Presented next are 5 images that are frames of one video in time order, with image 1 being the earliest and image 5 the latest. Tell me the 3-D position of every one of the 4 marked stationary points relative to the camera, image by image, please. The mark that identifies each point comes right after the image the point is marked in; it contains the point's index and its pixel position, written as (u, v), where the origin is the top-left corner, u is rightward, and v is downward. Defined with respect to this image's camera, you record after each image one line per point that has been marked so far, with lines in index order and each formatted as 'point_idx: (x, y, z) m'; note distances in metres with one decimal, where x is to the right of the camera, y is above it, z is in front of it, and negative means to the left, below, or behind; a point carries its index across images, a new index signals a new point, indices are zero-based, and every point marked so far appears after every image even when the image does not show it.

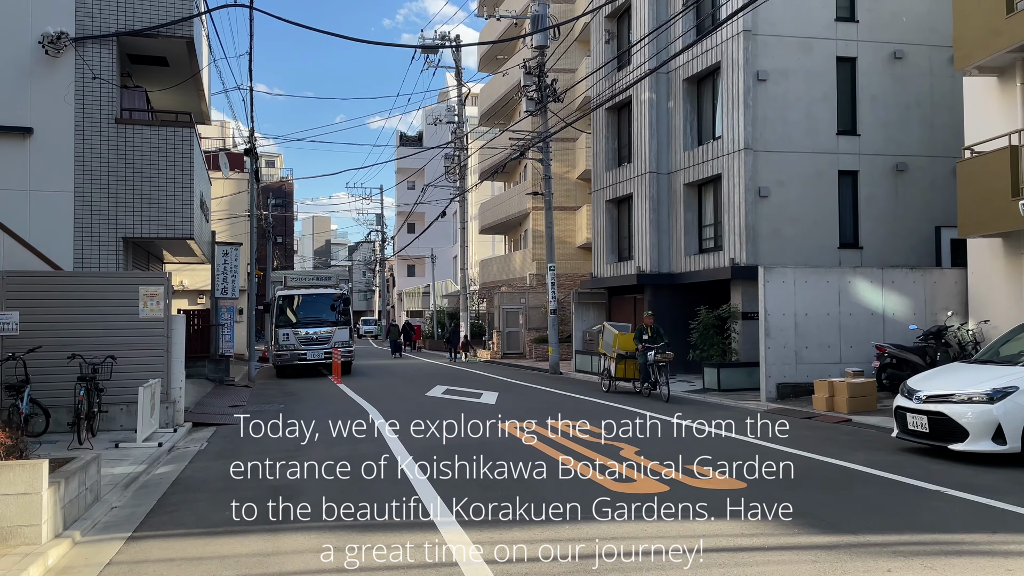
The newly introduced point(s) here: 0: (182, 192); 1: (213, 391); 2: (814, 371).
0: (-6.1, +1.8, +14.4) m
1: (-7.4, -2.6, +19.4) m
2: (+6.5, -1.8, +16.6) m
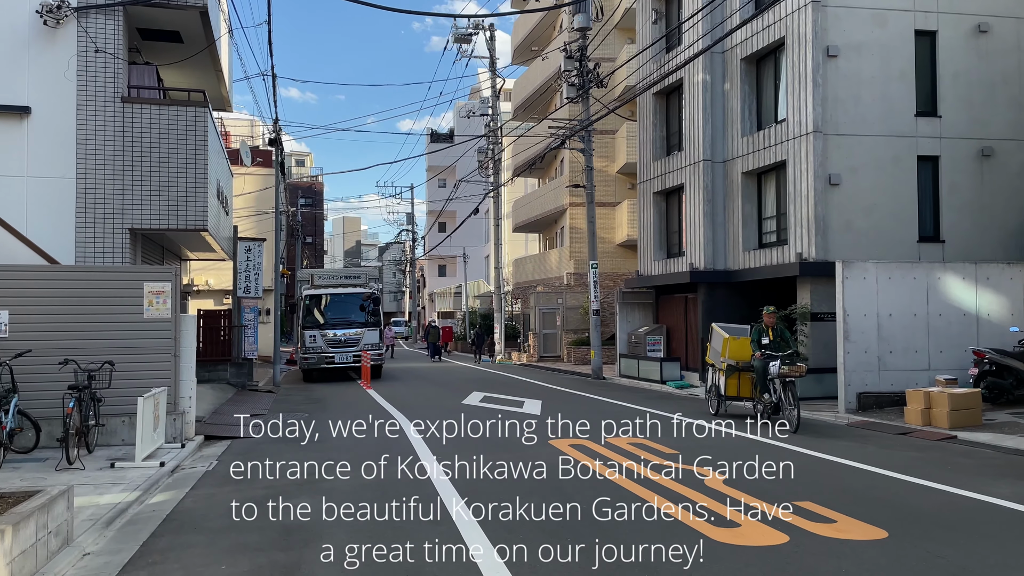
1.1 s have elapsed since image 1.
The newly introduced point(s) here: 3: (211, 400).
0: (-5.3, +1.8, +13.0) m
1: (-6.4, -2.5, +18.0) m
2: (+7.4, -1.7, +14.8) m
3: (-6.6, -2.4, +17.0) m
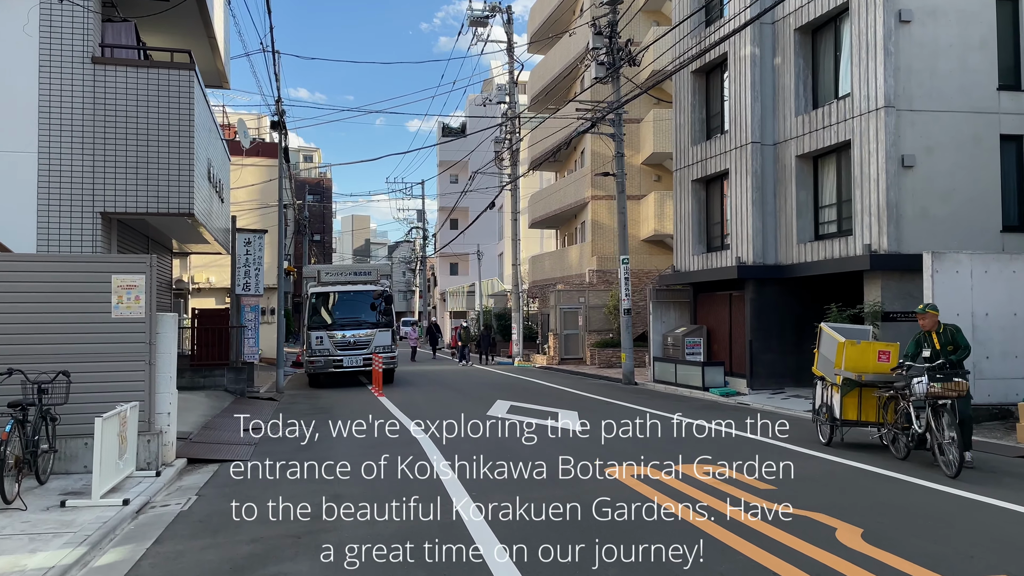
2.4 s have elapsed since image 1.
0: (-4.7, +1.9, +11.1) m
1: (-5.8, -2.5, +16.1) m
2: (+7.9, -1.6, +12.7) m
3: (-6.0, -2.3, +15.1) m
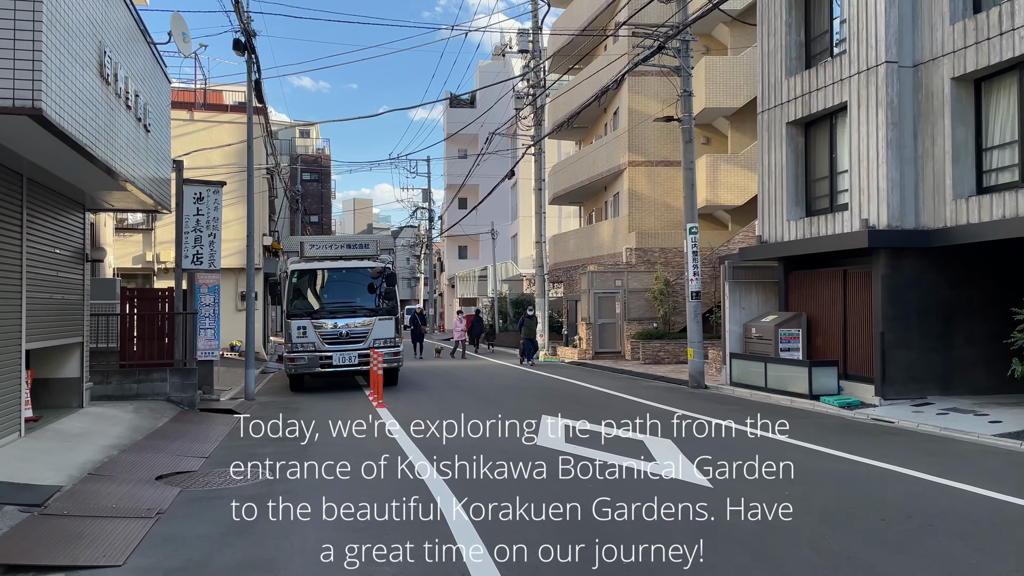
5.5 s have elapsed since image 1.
0: (-4.0, +2.3, +6.3) m
1: (-5.0, -2.0, +11.4) m
2: (+8.7, -1.3, +7.9) m
3: (-5.2, -1.9, +10.3) m
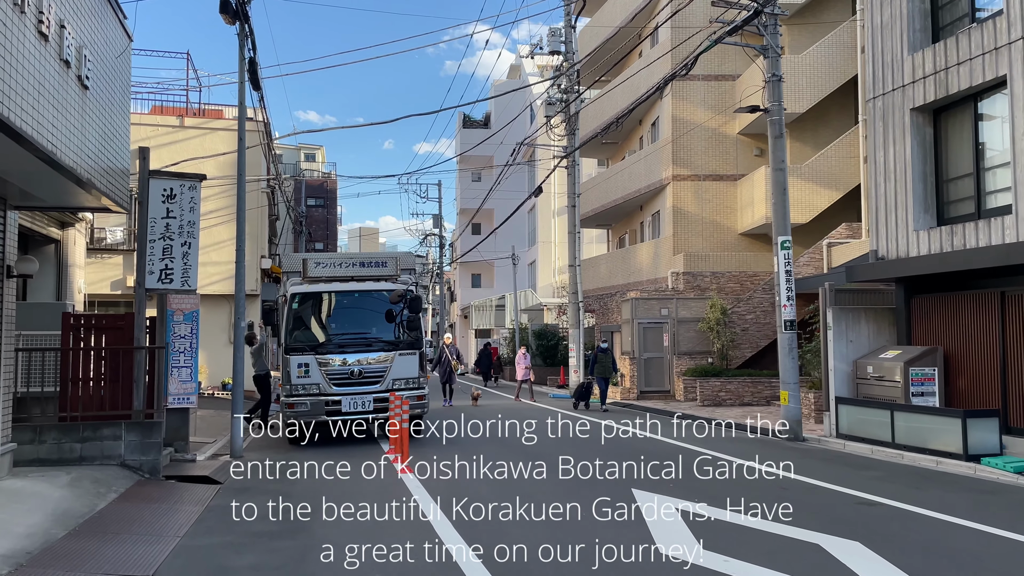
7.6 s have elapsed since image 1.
0: (-3.1, +2.2, +3.2) m
1: (-4.2, -2.3, +8.1) m
2: (+9.6, -1.4, +4.6) m
3: (-4.3, -2.1, +7.1) m
